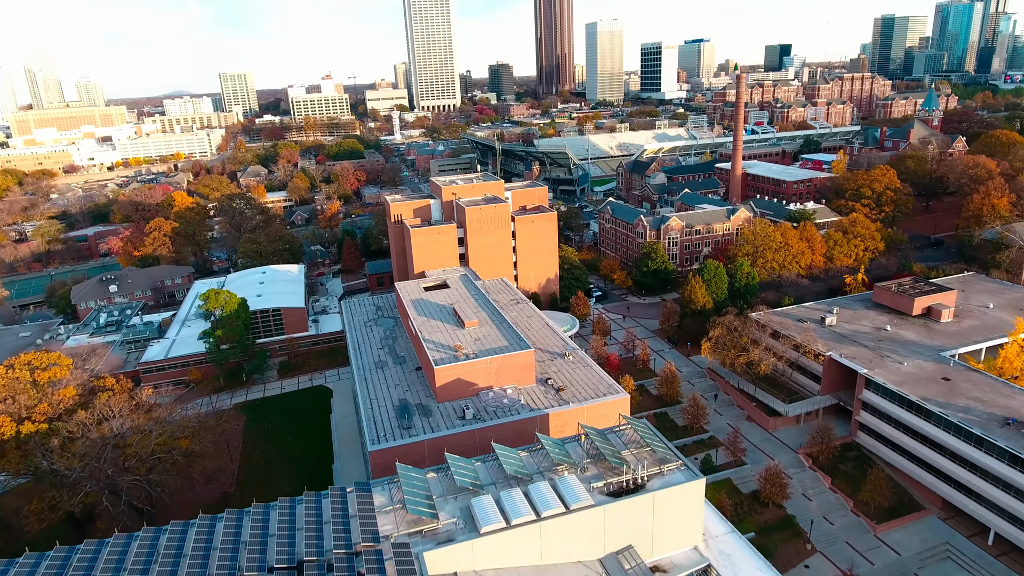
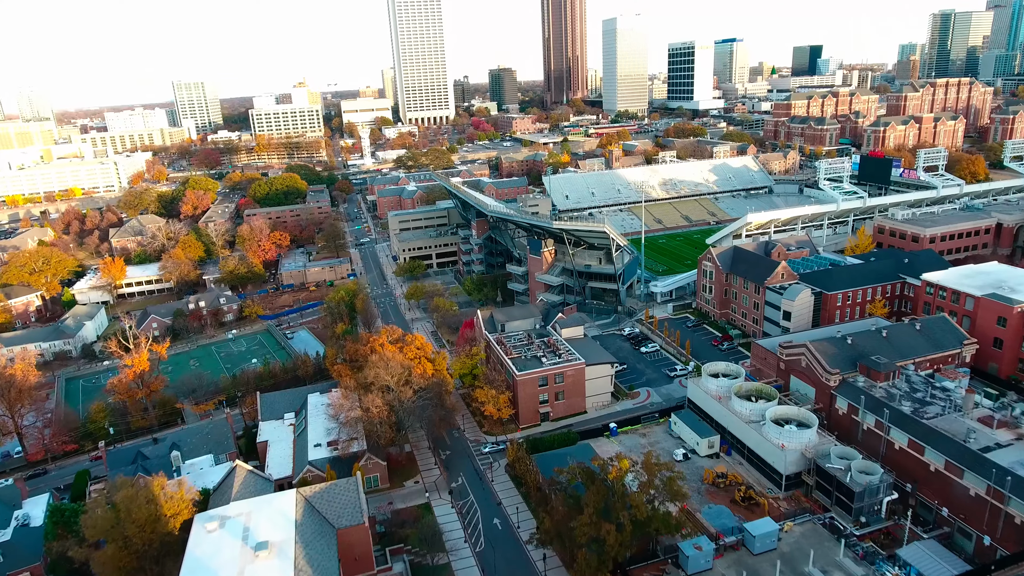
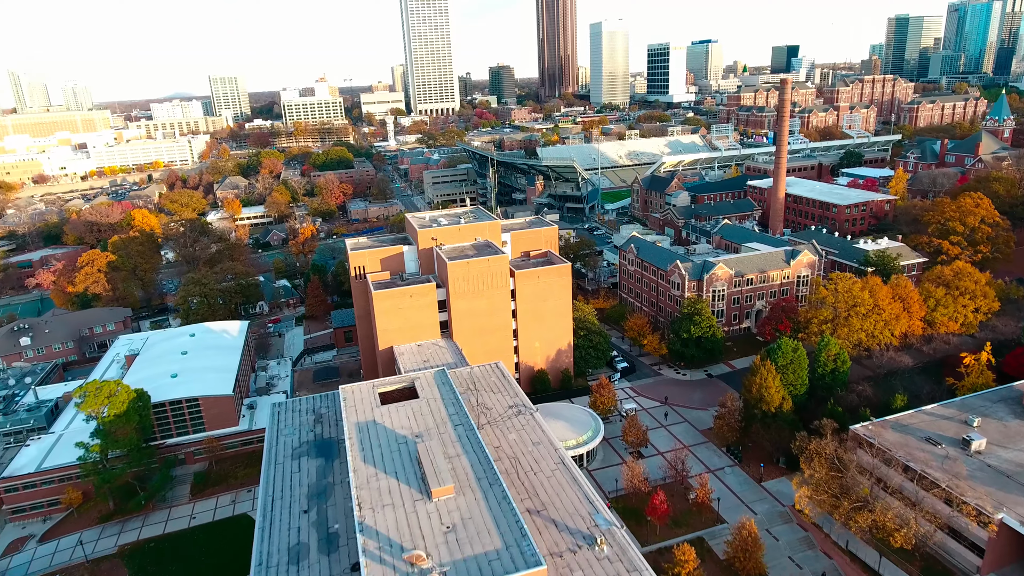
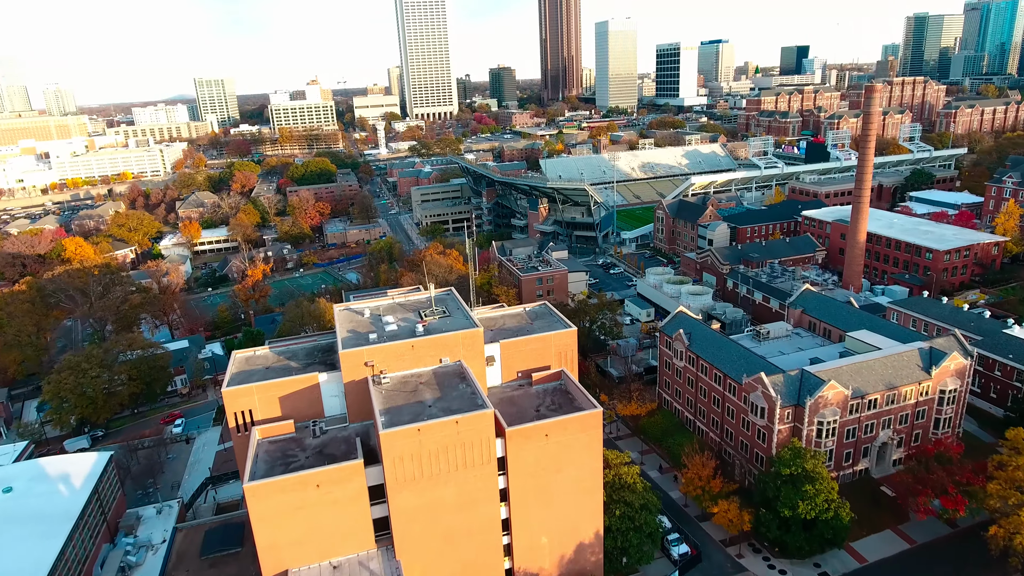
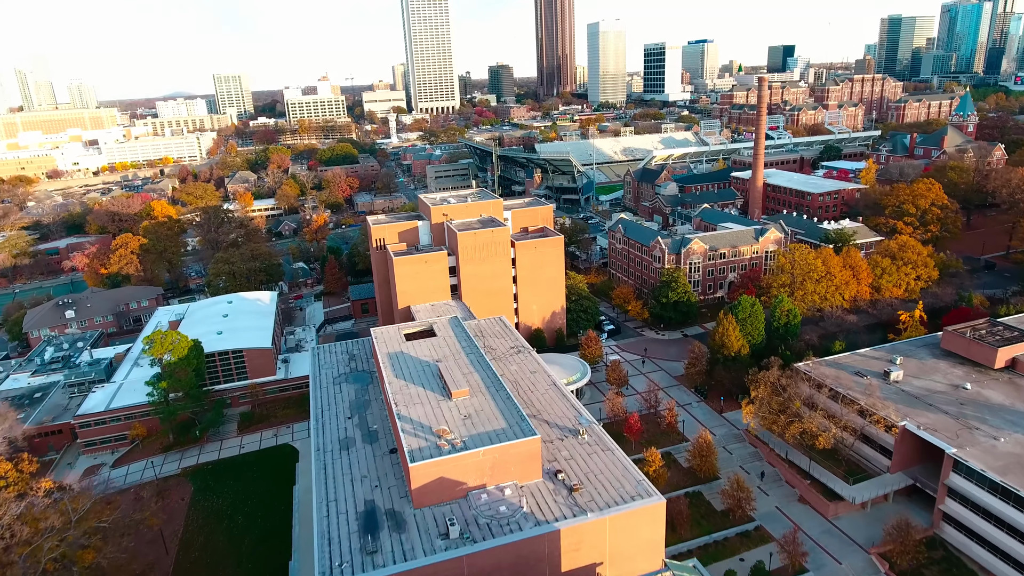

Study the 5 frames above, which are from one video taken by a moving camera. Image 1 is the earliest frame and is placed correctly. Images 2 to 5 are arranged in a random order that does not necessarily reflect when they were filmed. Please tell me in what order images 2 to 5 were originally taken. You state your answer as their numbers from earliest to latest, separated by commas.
5, 3, 4, 2
